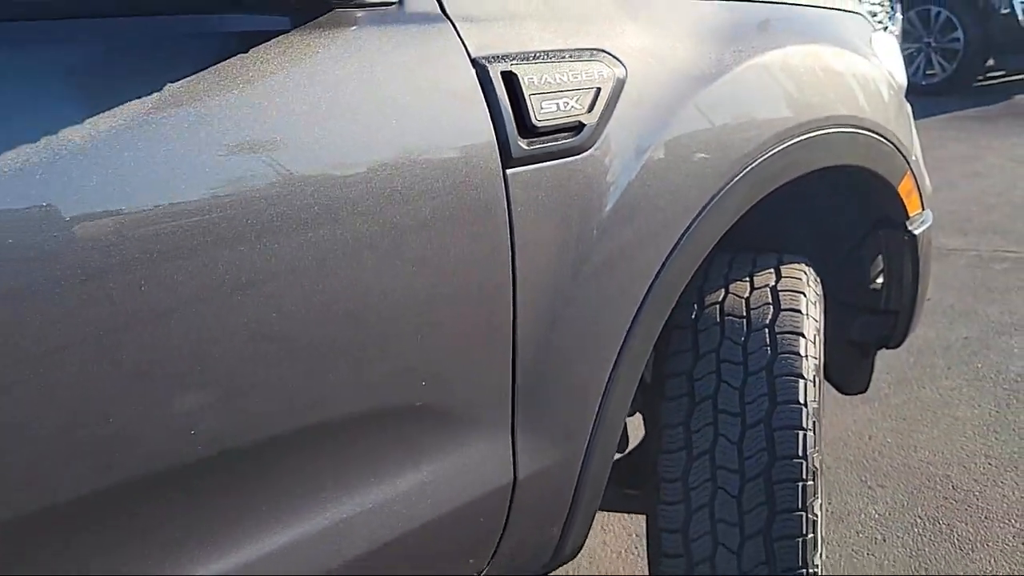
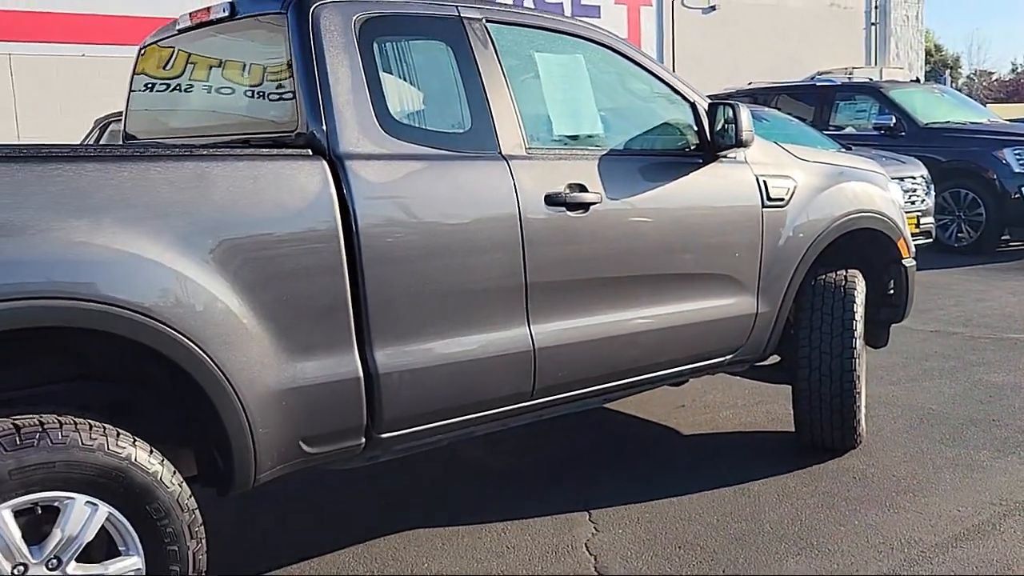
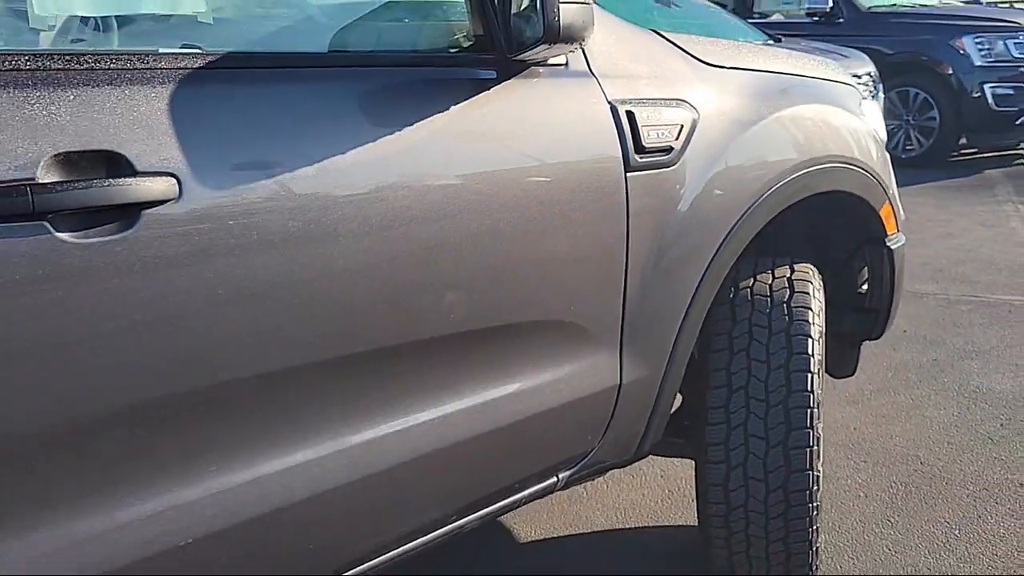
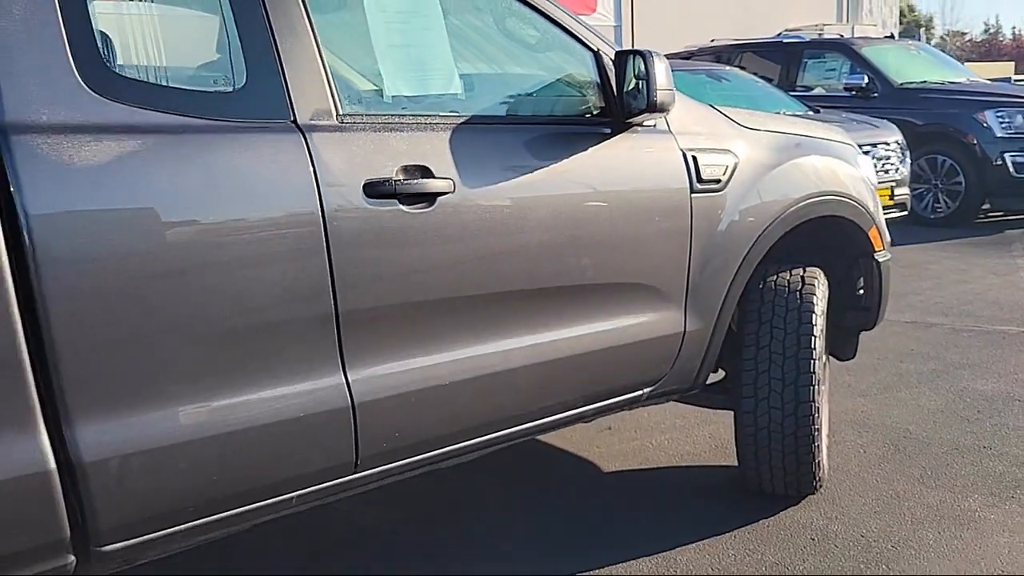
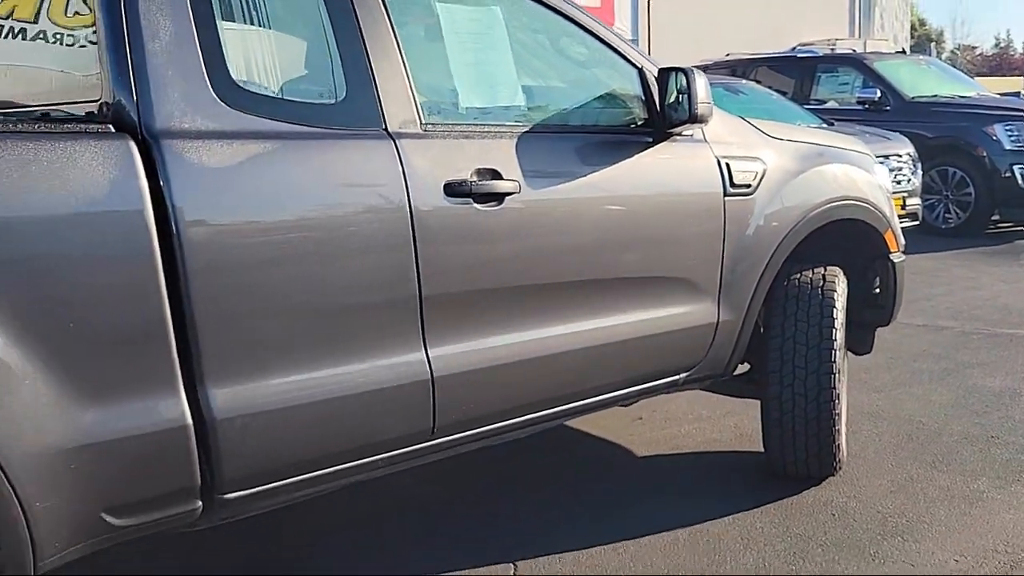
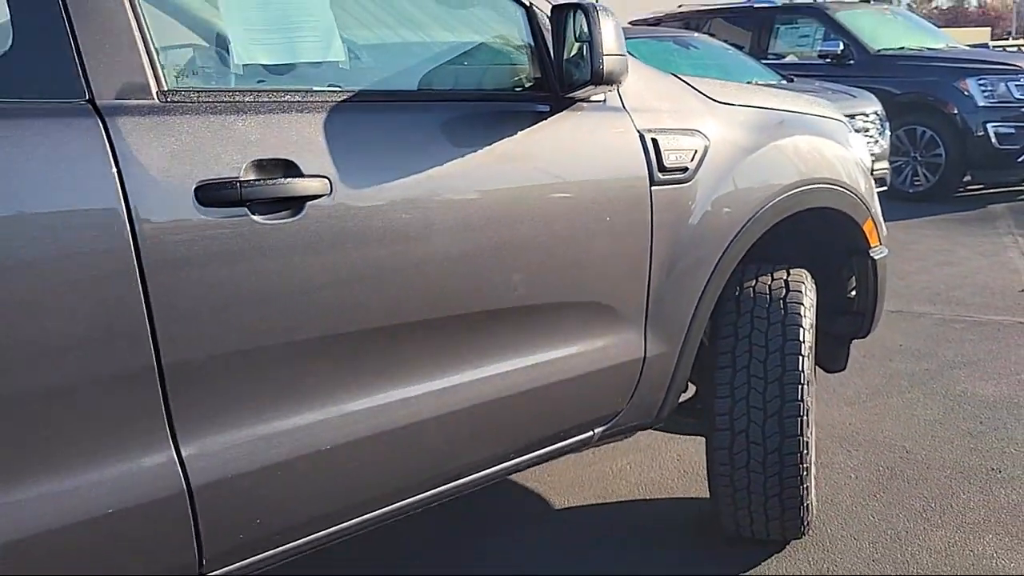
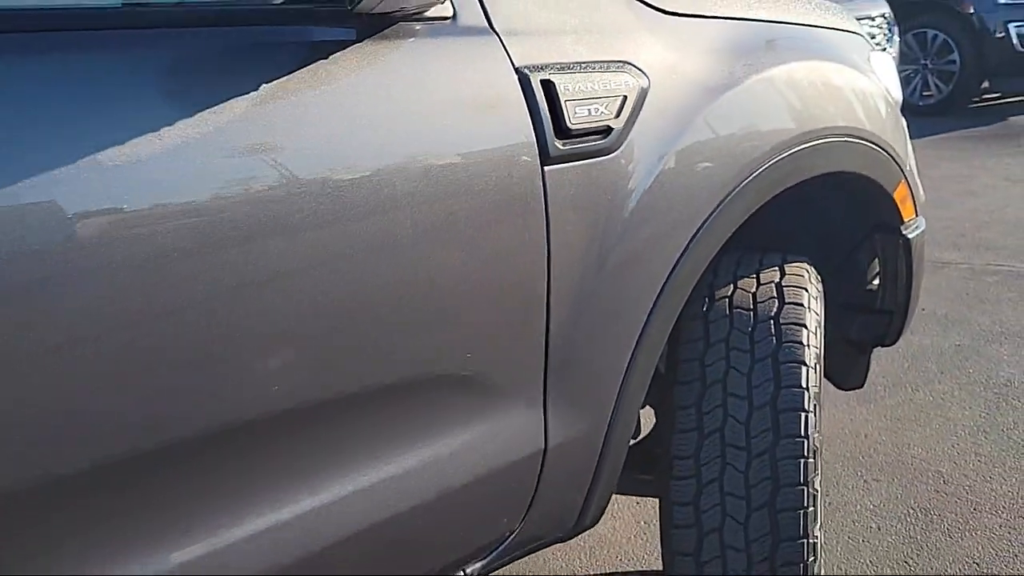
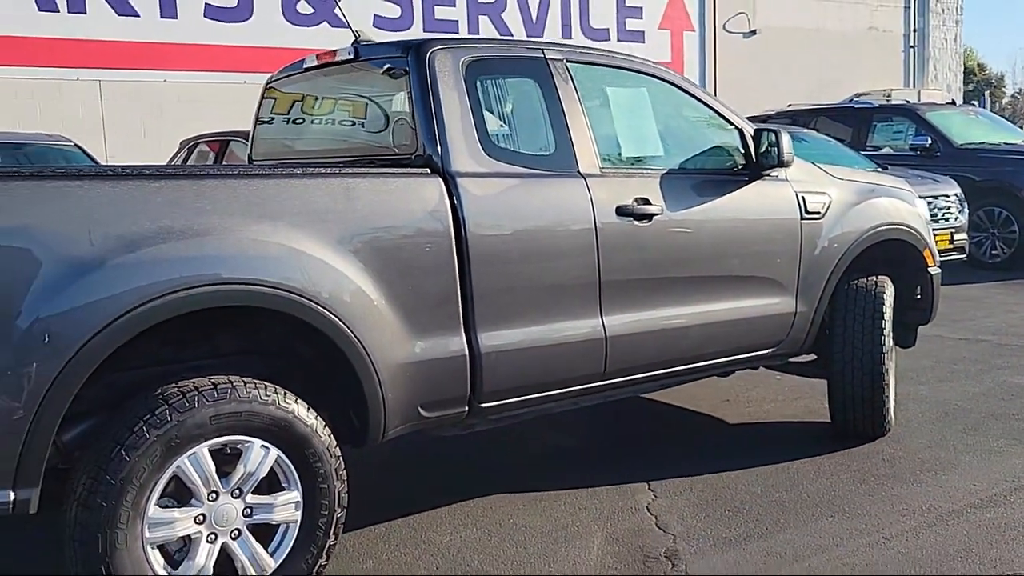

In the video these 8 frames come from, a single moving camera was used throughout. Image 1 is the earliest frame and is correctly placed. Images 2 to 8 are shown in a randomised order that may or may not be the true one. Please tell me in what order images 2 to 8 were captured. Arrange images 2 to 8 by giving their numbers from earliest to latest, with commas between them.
7, 3, 6, 4, 5, 2, 8
